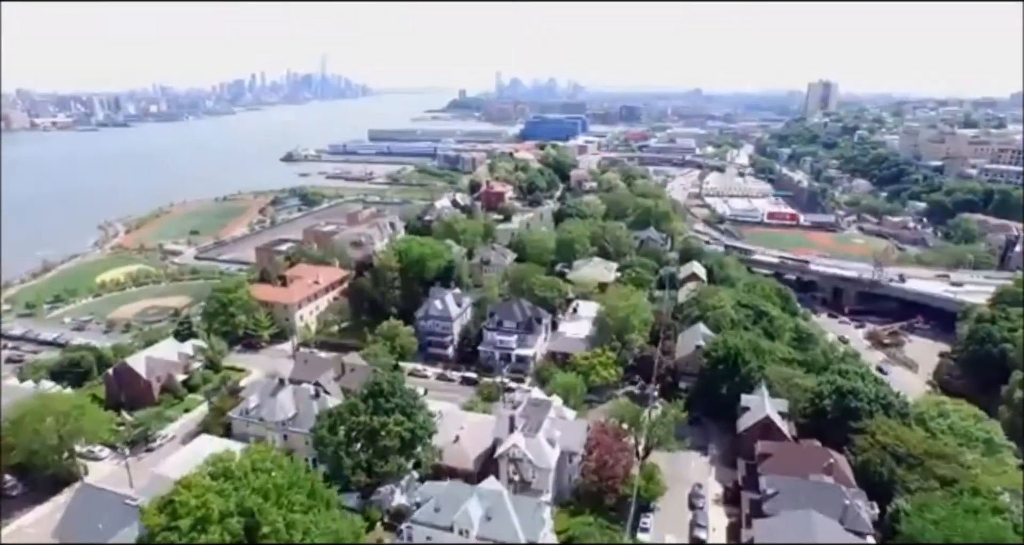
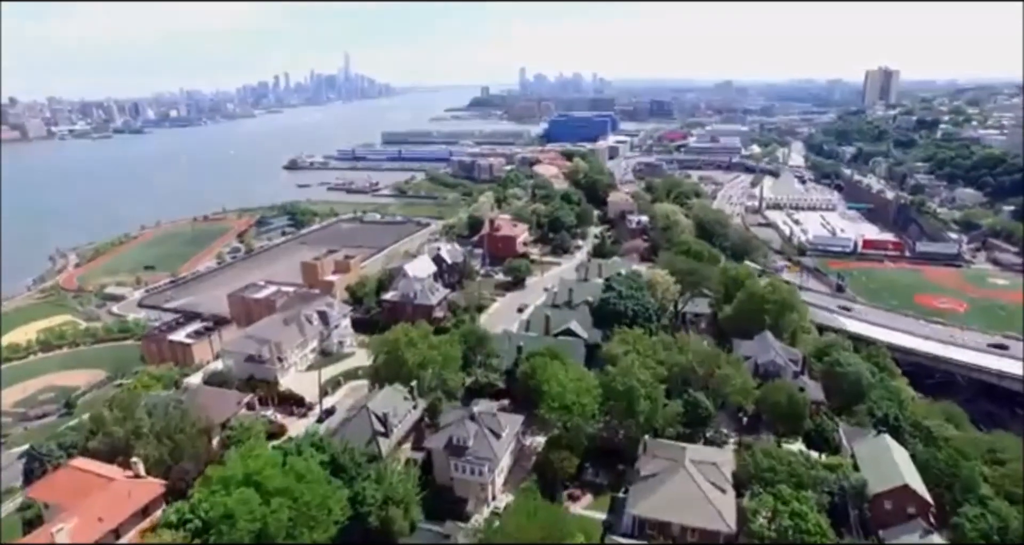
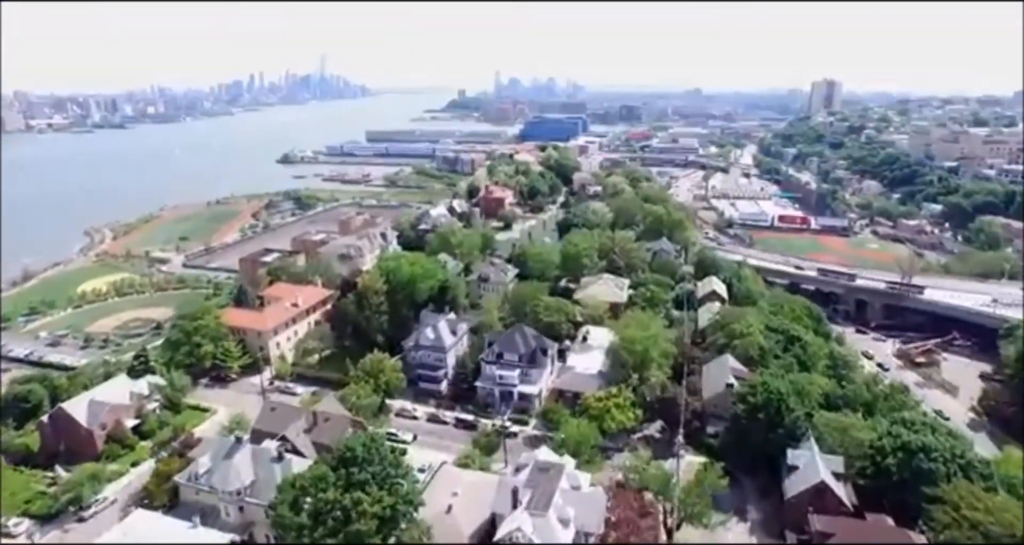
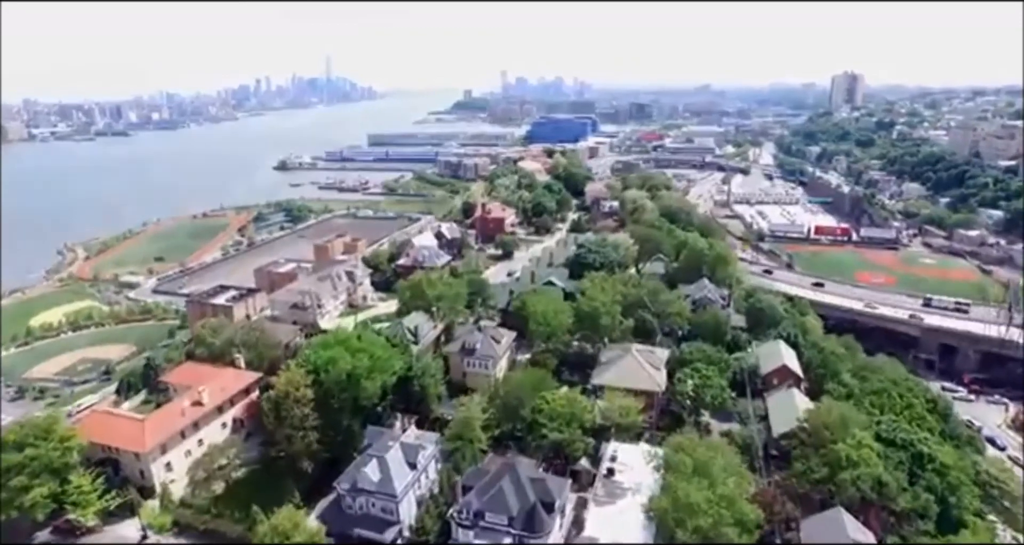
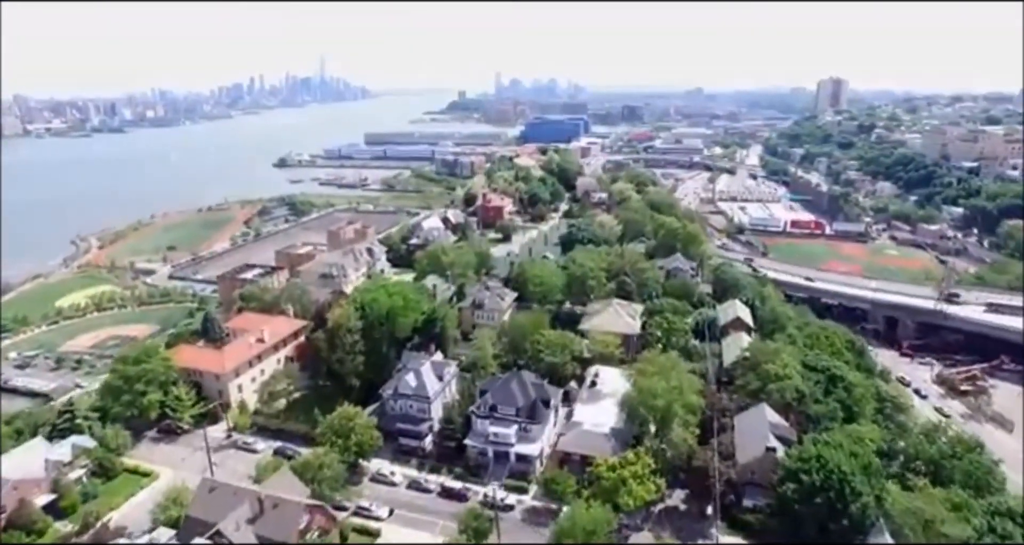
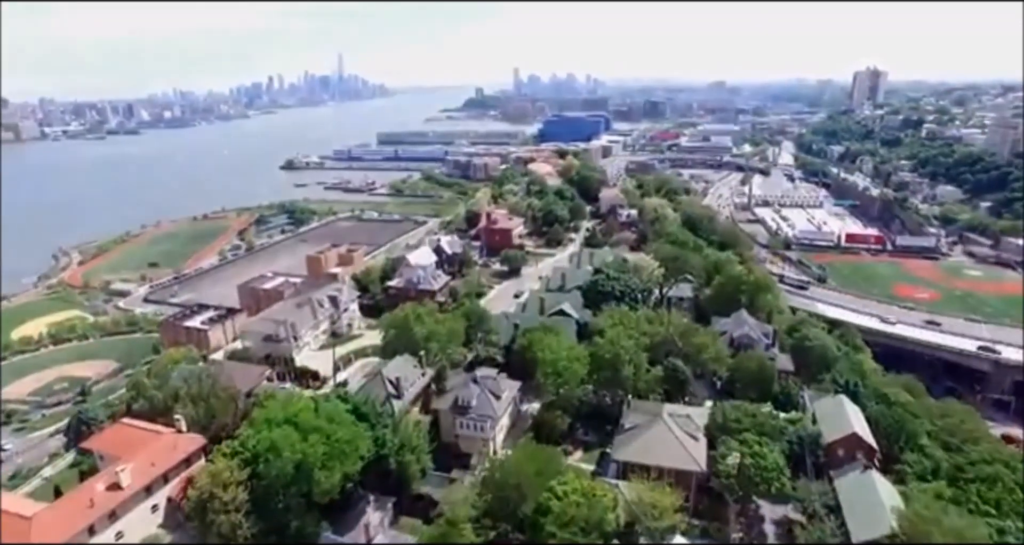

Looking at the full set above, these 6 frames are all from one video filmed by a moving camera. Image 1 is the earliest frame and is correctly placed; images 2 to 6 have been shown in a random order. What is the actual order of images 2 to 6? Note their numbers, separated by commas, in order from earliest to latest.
3, 5, 4, 6, 2
